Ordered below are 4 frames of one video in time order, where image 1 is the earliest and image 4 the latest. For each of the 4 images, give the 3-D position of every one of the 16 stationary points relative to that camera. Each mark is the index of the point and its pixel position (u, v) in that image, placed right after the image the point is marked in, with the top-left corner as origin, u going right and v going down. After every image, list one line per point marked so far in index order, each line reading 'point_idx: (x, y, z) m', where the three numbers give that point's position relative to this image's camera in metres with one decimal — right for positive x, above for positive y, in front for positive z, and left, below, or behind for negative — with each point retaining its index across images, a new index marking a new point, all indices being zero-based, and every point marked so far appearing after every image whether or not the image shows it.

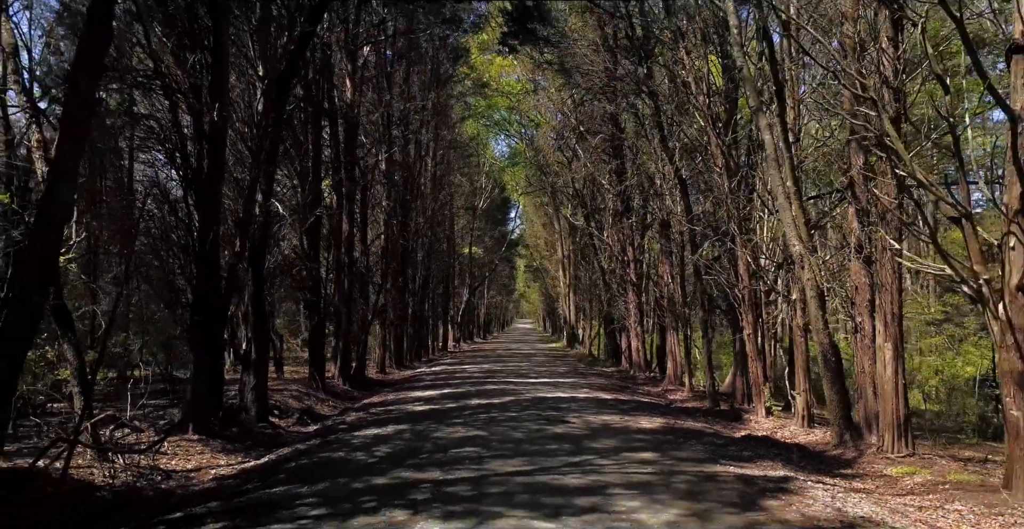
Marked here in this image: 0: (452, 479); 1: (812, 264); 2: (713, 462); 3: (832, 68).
0: (-0.6, -2.2, +9.5) m
1: (+4.3, 0.0, +13.2) m
2: (+2.4, -2.3, +11.0) m
3: (+4.3, +2.6, +12.4) m
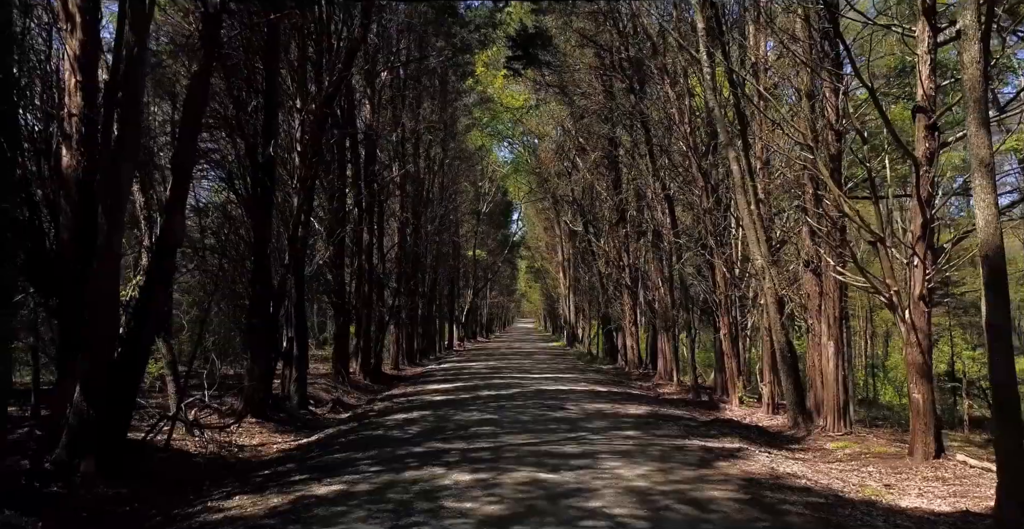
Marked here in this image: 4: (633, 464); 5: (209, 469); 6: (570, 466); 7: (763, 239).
0: (-0.5, -2.4, +12.1) m
1: (+4.4, -0.2, +15.8) m
2: (+2.5, -2.5, +13.5) m
3: (+4.5, +2.4, +14.9) m
4: (+1.4, -2.3, +10.8) m
5: (-3.8, -2.6, +11.7) m
6: (+0.7, -2.3, +10.6) m
7: (+4.4, +0.4, +16.1) m
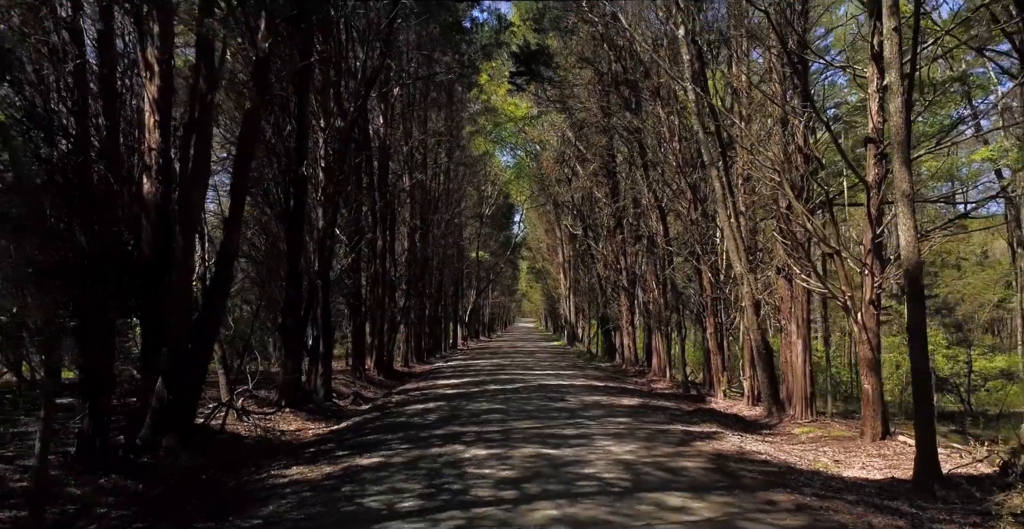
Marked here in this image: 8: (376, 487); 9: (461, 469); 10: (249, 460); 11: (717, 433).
0: (-0.4, -2.5, +14.0) m
1: (+4.6, -0.3, +17.7) m
2: (+2.6, -2.7, +15.5) m
3: (+4.6, +2.3, +16.9) m
4: (+1.5, -2.5, +12.8) m
5: (-3.7, -2.7, +13.7) m
6: (+0.8, -2.4, +12.6) m
7: (+4.5, +0.3, +18.1) m
8: (-1.4, -2.3, +9.5) m
9: (-0.6, -2.3, +10.5) m
10: (-3.6, -2.7, +12.8) m
11: (+3.2, -2.7, +14.5) m
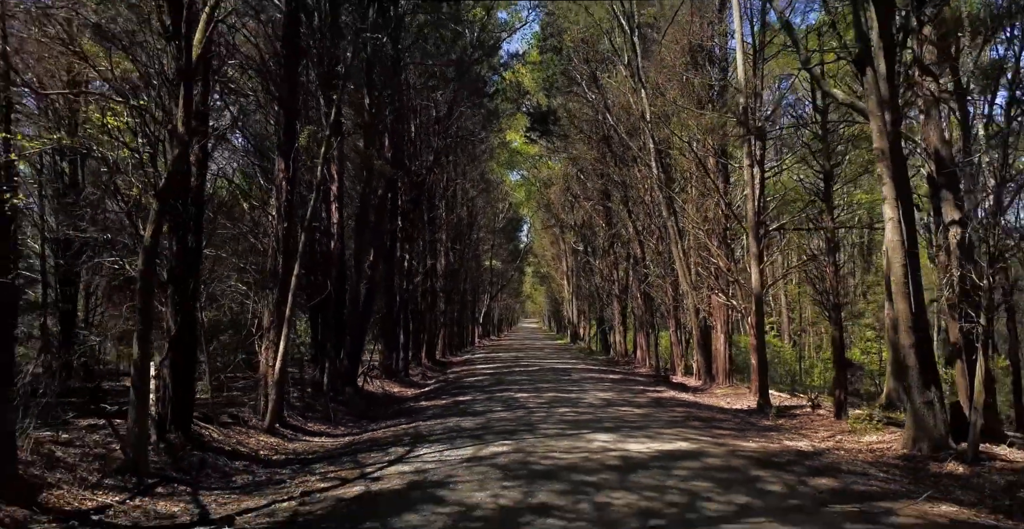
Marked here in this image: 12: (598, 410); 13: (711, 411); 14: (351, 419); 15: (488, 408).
0: (+0.3, -3.1, +23.2) m
1: (+5.2, -0.9, +26.9) m
2: (+3.3, -3.3, +24.7) m
3: (+5.3, +1.7, +26.1) m
4: (+2.2, -3.1, +21.9) m
5: (-3.0, -3.3, +22.9) m
6: (+1.4, -3.0, +21.7) m
7: (+5.2, -0.3, +27.2) m
8: (-0.7, -2.9, +18.6) m
9: (+0.1, -2.9, +19.7) m
10: (-3.0, -3.3, +21.9) m
11: (+3.9, -3.2, +23.7) m
12: (+1.7, -2.8, +17.5) m
13: (+3.9, -2.9, +18.1) m
14: (-3.1, -3.0, +18.0) m
15: (-0.5, -2.8, +17.8) m
